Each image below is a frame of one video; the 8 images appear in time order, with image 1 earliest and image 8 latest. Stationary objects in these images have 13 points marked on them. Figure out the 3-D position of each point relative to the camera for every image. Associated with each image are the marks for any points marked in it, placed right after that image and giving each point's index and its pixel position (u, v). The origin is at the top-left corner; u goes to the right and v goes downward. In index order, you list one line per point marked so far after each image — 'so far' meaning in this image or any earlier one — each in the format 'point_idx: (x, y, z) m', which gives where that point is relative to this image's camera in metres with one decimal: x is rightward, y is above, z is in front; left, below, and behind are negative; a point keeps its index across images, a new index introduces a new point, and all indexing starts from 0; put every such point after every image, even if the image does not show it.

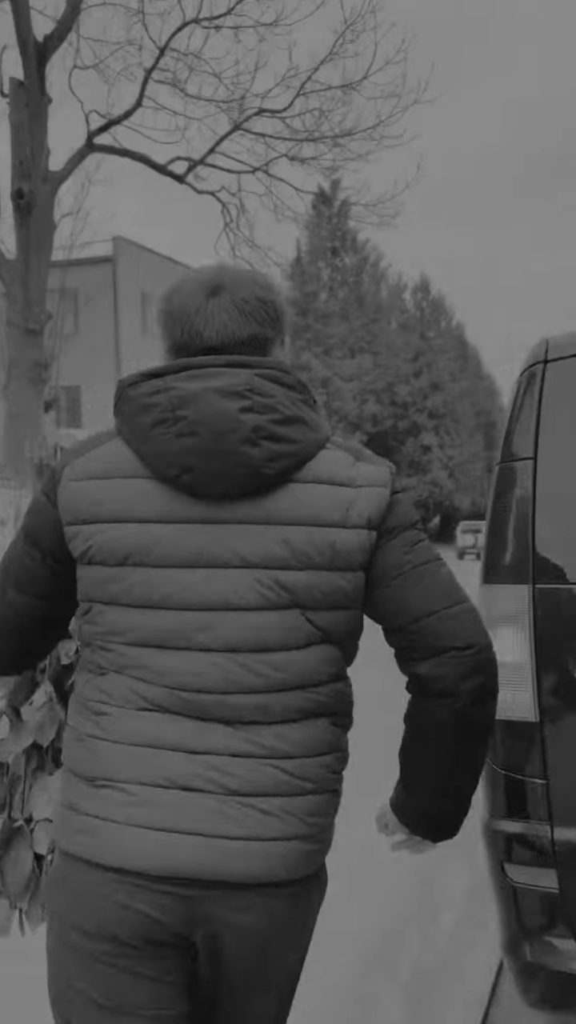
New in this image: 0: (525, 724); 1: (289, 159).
0: (+0.6, -0.5, +2.0) m
1: (0.0, +6.6, +15.0) m
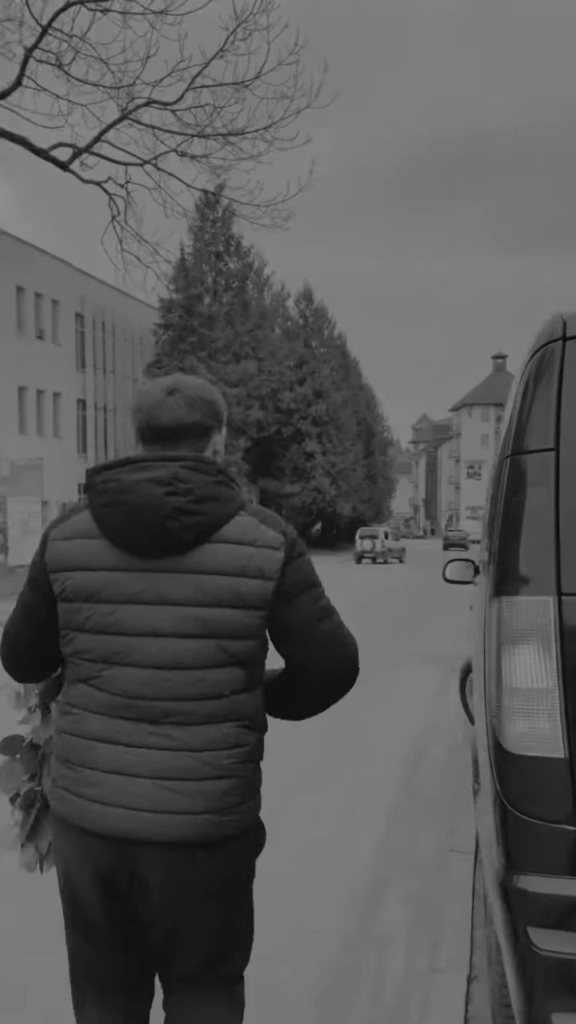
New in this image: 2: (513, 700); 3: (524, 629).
0: (+0.5, -0.5, +1.7) m
1: (-2.0, +6.5, +14.6) m
2: (+0.5, -0.4, +1.7) m
3: (+0.5, -0.3, +1.7) m
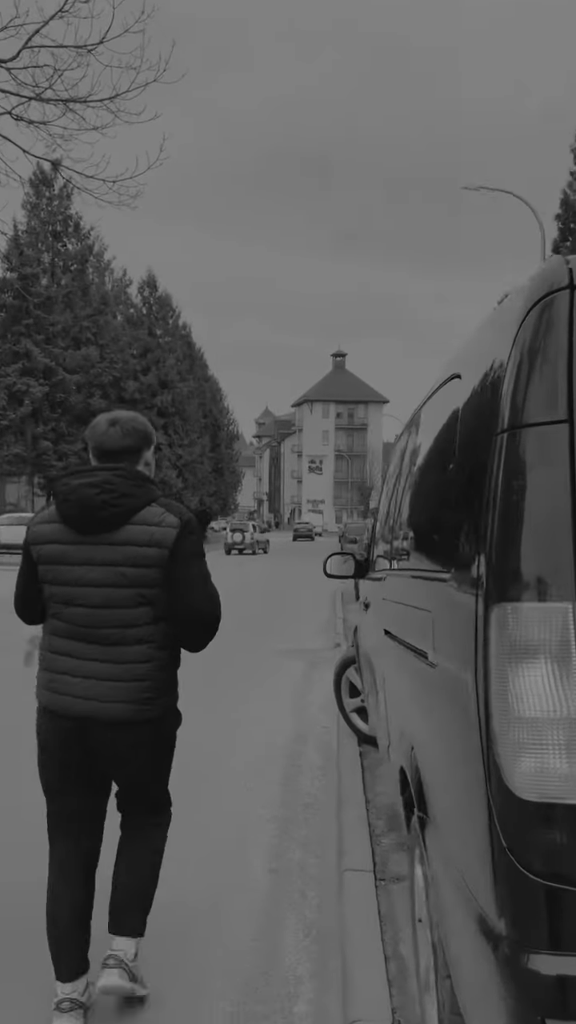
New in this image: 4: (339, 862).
0: (+0.5, -0.5, +1.3) m
1: (-4.5, +6.6, +13.4) m
2: (+0.4, -0.4, +1.4) m
3: (+0.4, -0.2, +1.4) m
4: (+0.2, -1.6, +3.8) m
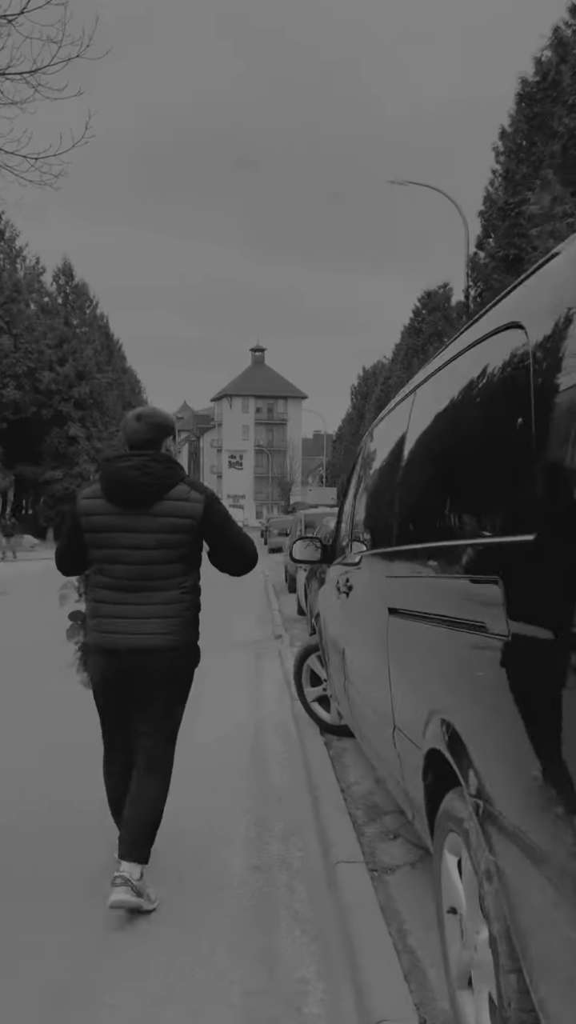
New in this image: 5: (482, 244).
0: (+0.6, -0.4, +1.2) m
1: (-5.6, +6.7, +12.7) m
2: (+0.6, -0.3, +1.2) m
3: (+0.6, -0.1, +1.2) m
4: (+0.2, -1.5, +3.6) m
5: (+4.5, +6.1, +18.2) m
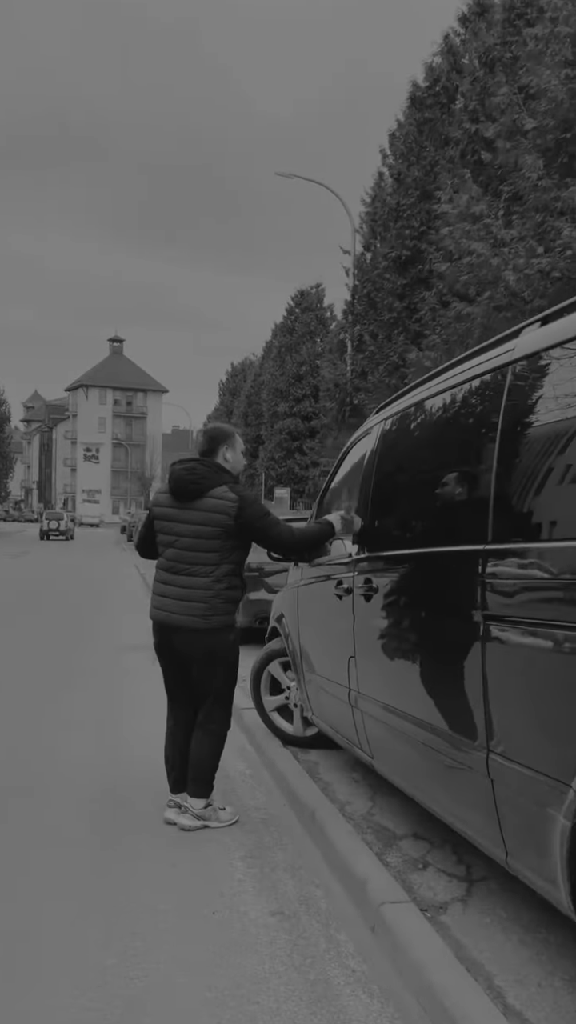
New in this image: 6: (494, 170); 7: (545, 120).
0: (+1.2, -0.4, +0.9) m
1: (-7.0, +6.9, +11.0) m
2: (+1.1, -0.3, +0.9) m
3: (+1.1, -0.1, +0.9) m
4: (+0.3, -1.5, +3.2) m
5: (+1.9, +6.2, +18.2) m
6: (+3.1, +5.1, +11.9) m
7: (+3.0, +4.5, +9.3) m
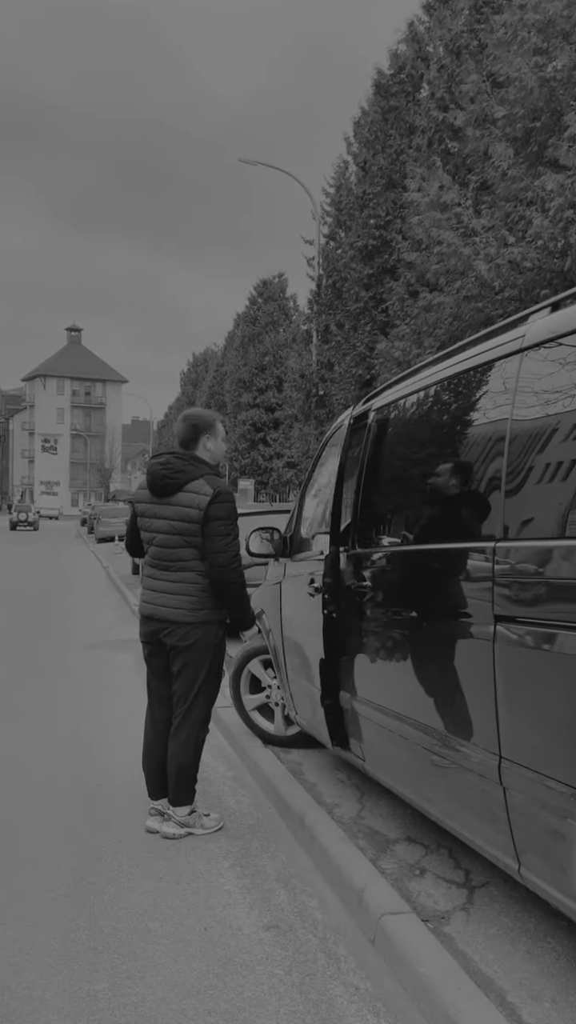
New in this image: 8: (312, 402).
0: (+1.3, -0.4, +0.8) m
1: (-7.4, +7.0, +10.4) m
2: (+1.2, -0.3, +0.8) m
3: (+1.2, -0.1, +0.8) m
4: (+0.2, -1.5, +3.1) m
5: (+1.1, +6.4, +18.1) m
6: (+2.6, +5.2, +11.9) m
7: (+2.6, +4.6, +9.2) m
8: (+0.5, +2.5, +17.8) m
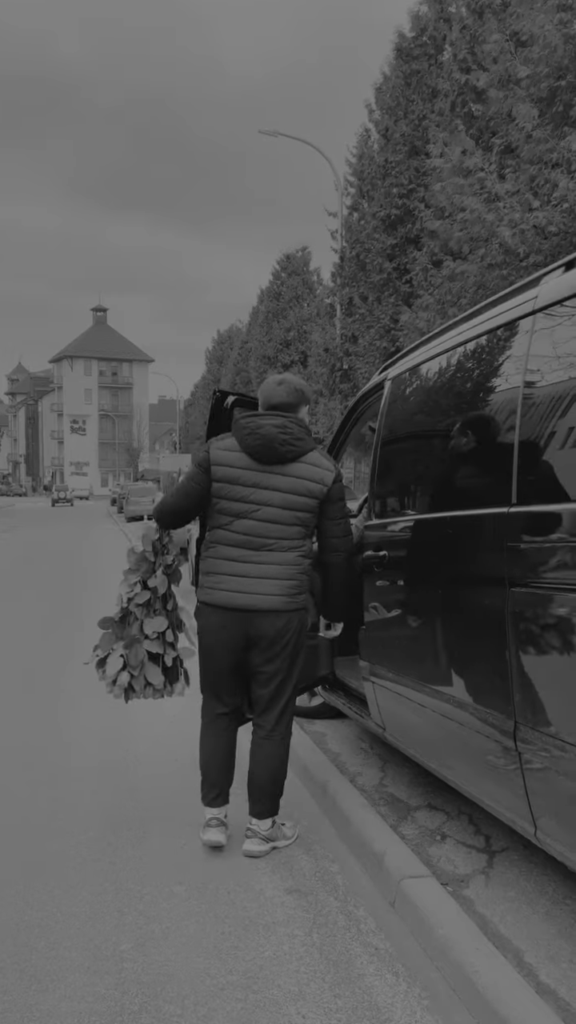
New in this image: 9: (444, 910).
0: (+1.2, -0.3, +0.8) m
1: (-7.2, +7.2, +10.5) m
2: (+1.2, -0.2, +0.8) m
3: (+1.2, 0.0, +0.8) m
4: (+0.3, -1.4, +3.1) m
5: (+1.6, +6.9, +17.9) m
6: (+2.9, +5.7, +11.6) m
7: (+2.8, +5.0, +9.0) m
8: (+1.1, +3.0, +17.7) m
9: (+0.5, -1.3, +2.7) m
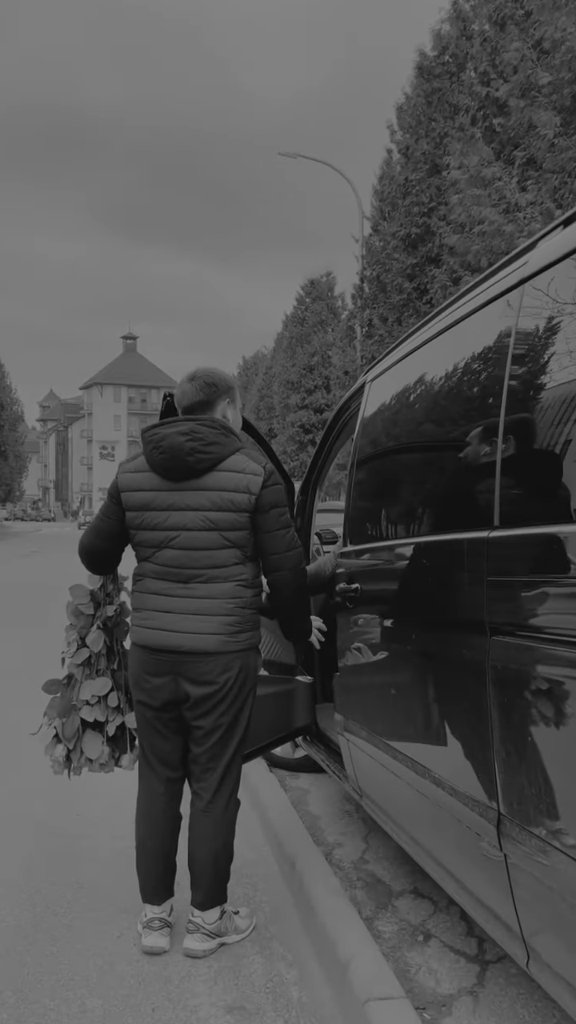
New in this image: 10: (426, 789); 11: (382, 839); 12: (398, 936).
0: (+1.0, -0.3, +0.2) m
1: (-7.0, +6.9, +10.4) m
2: (+0.9, -0.2, +0.2) m
3: (+0.9, -0.1, +0.2) m
4: (+0.2, -1.4, +2.5) m
5: (+2.0, +6.3, +17.5) m
6: (+3.0, +5.3, +11.1) m
7: (+2.9, +4.7, +8.5) m
8: (+1.5, +2.4, +17.2) m
9: (+0.3, -1.4, +2.1) m
10: (+0.4, -0.8, +2.4) m
11: (+0.4, -1.4, +3.5) m
12: (+0.4, -1.4, +2.7) m
